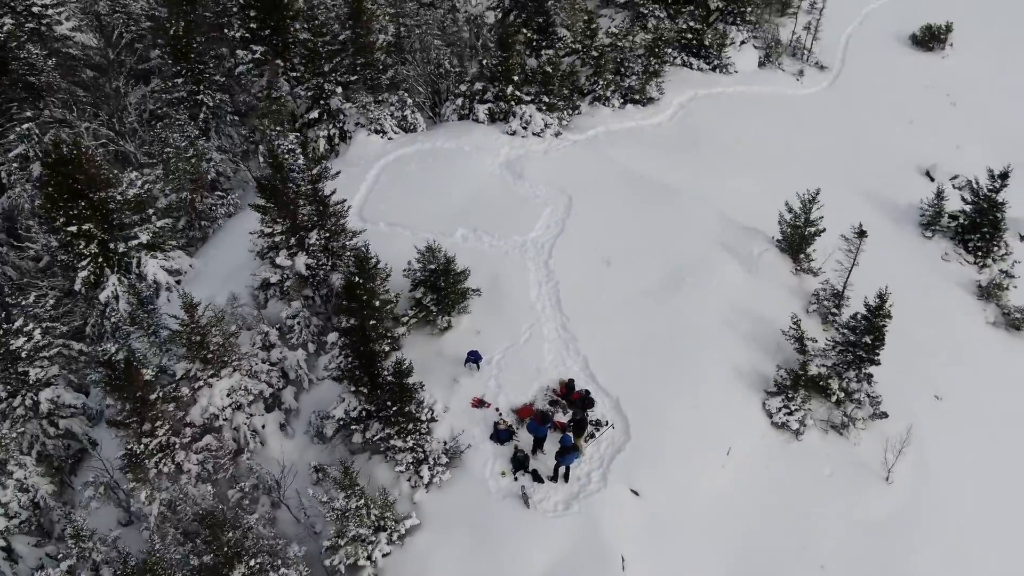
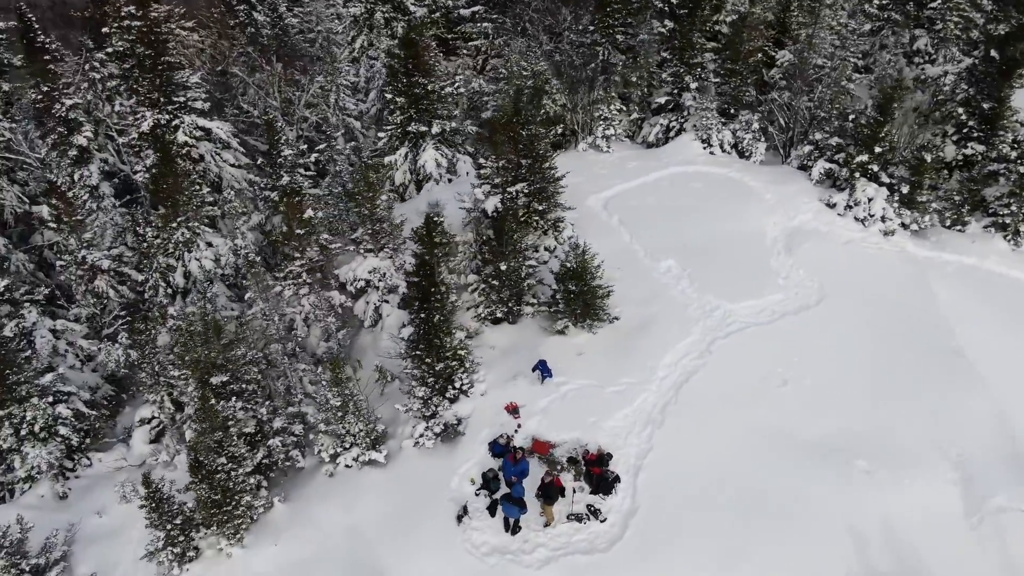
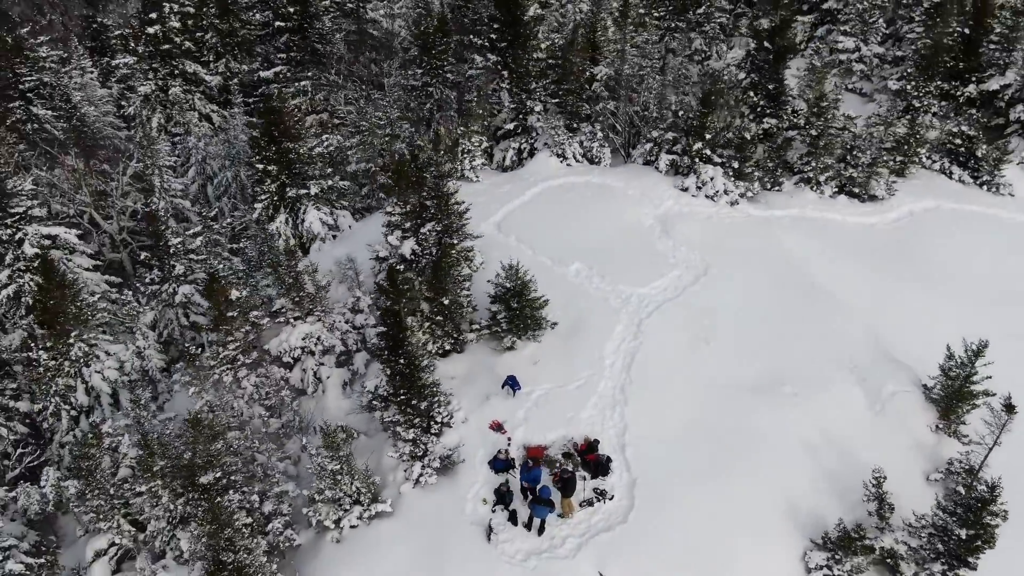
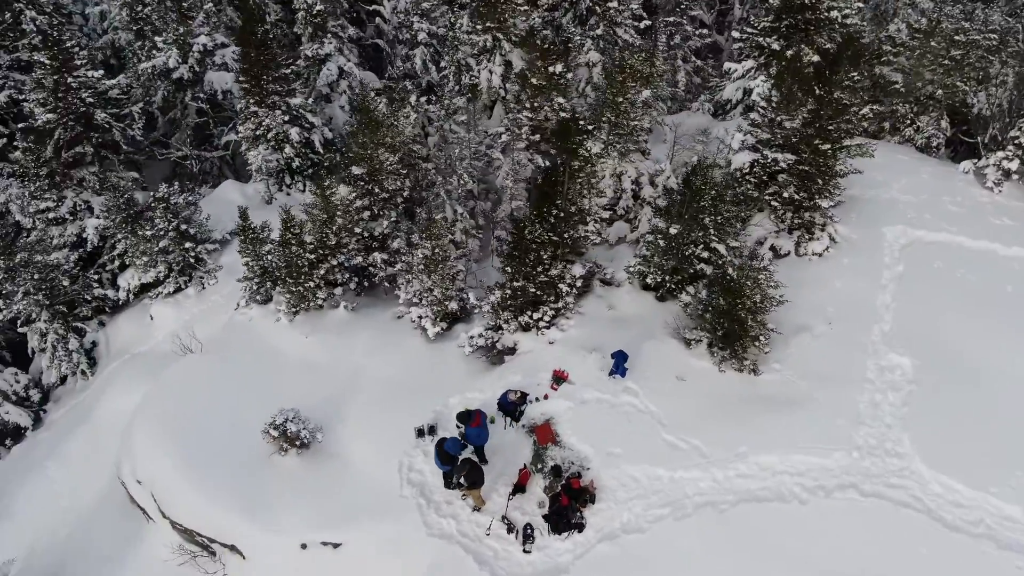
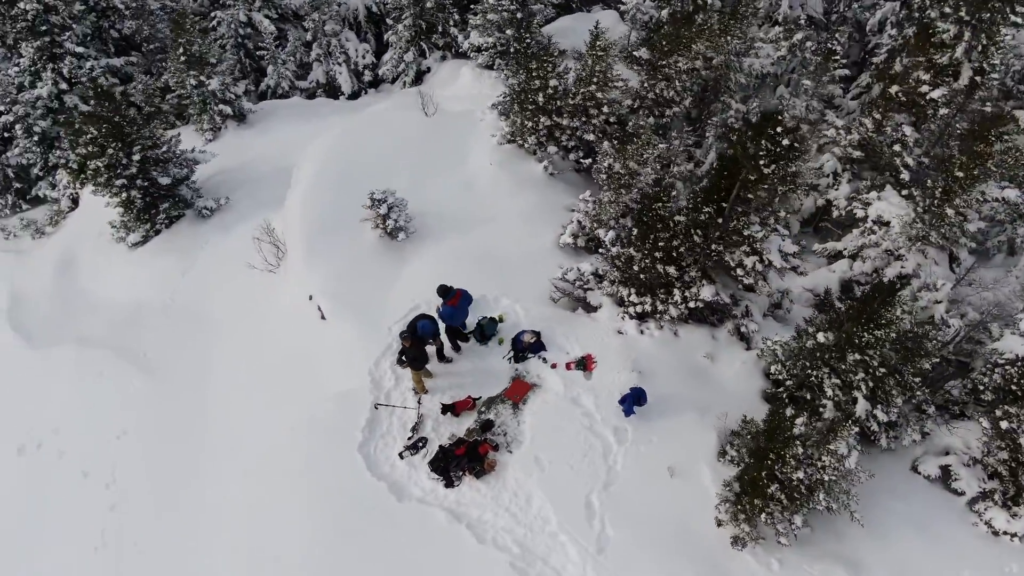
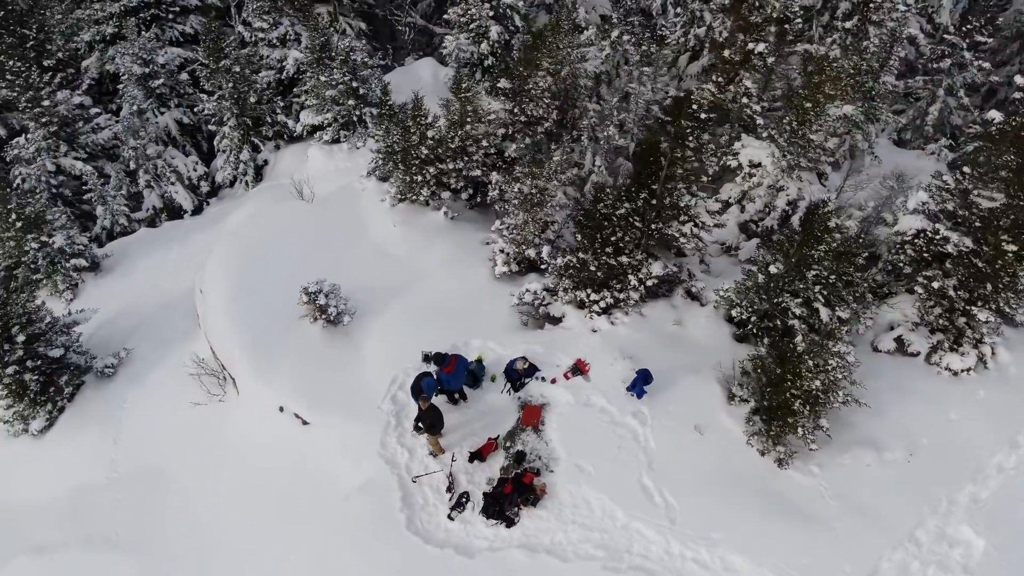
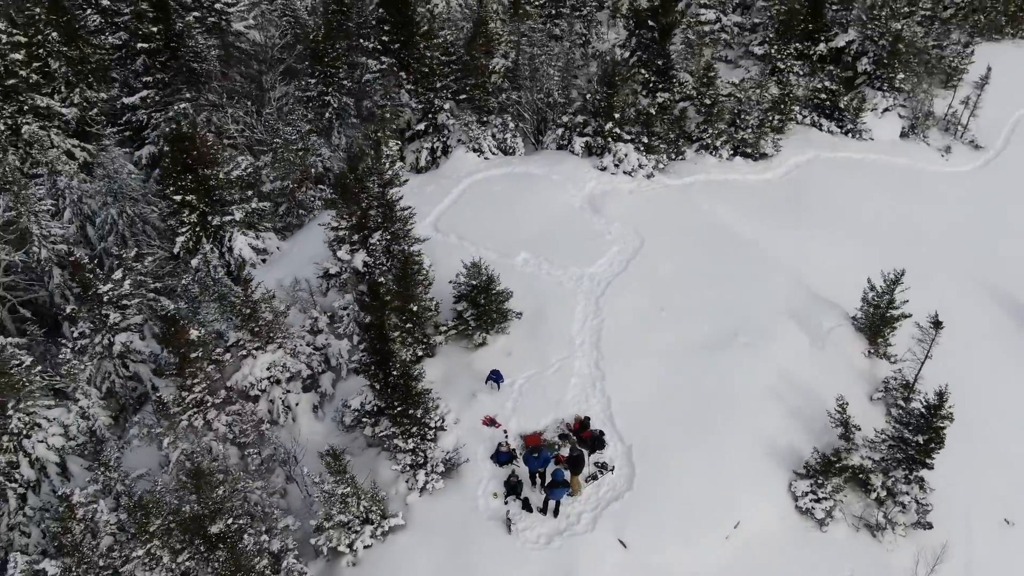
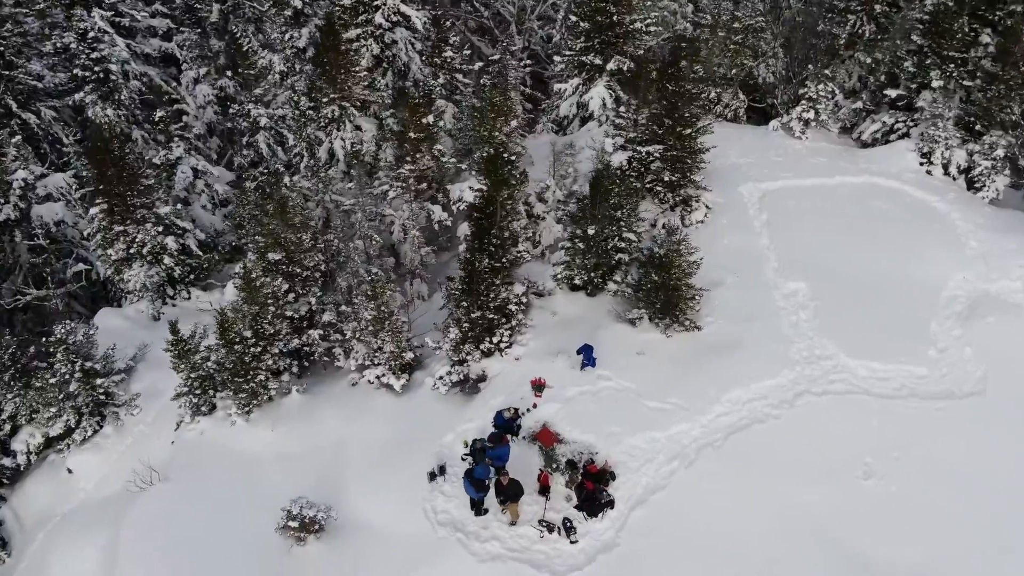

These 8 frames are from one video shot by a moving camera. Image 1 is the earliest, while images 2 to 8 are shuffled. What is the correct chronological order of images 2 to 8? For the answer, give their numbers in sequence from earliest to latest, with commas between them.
7, 3, 2, 8, 4, 6, 5
